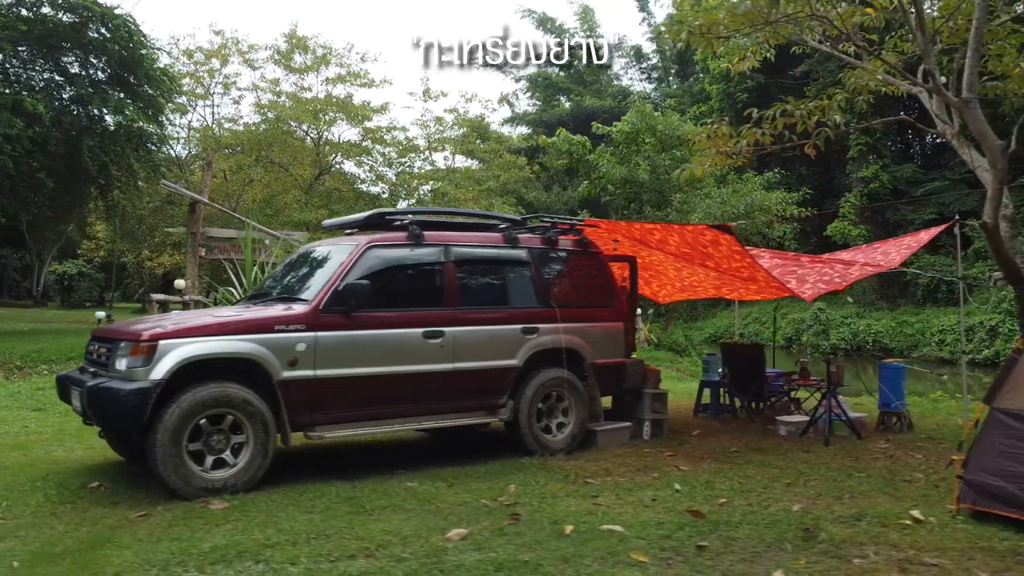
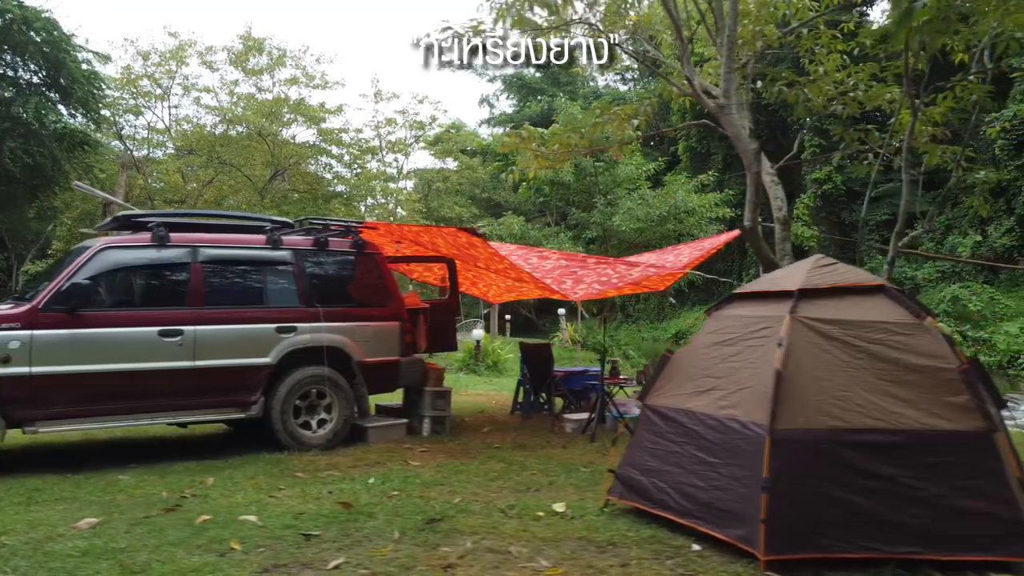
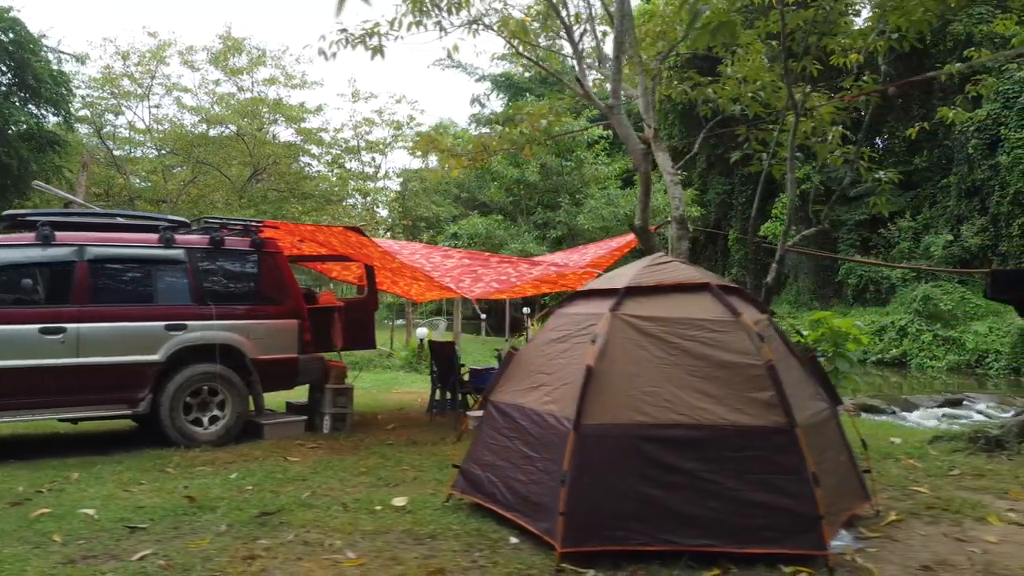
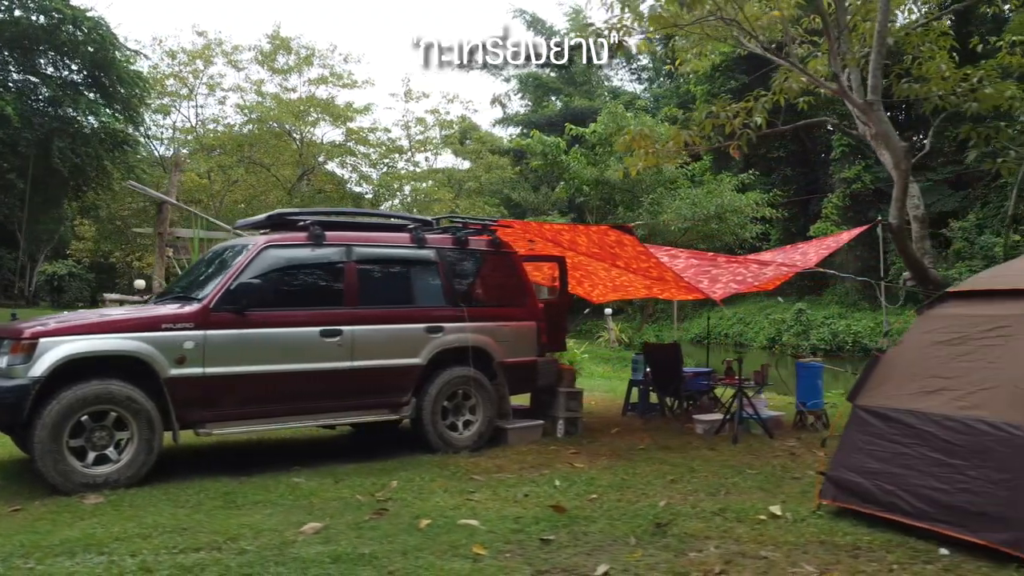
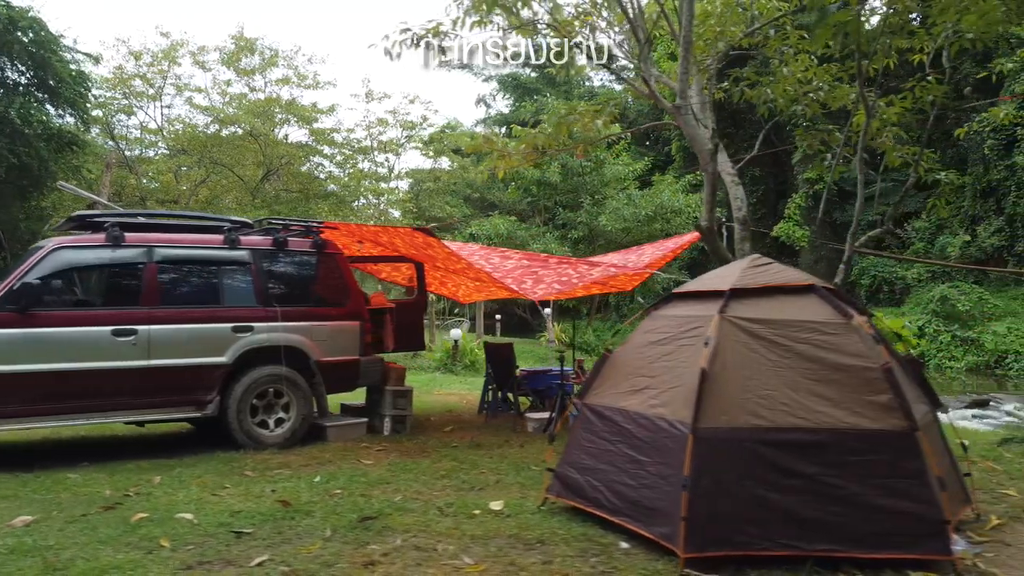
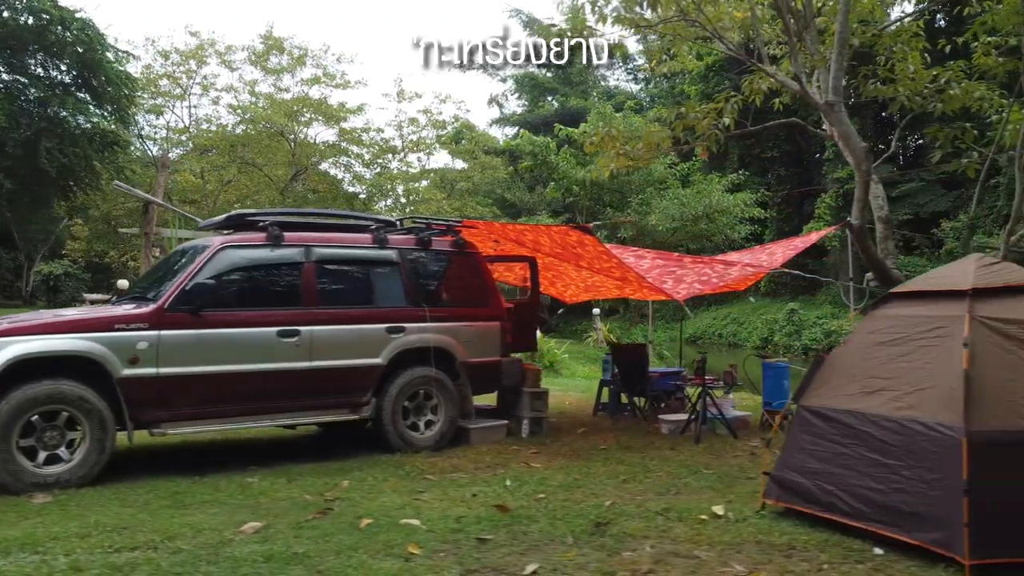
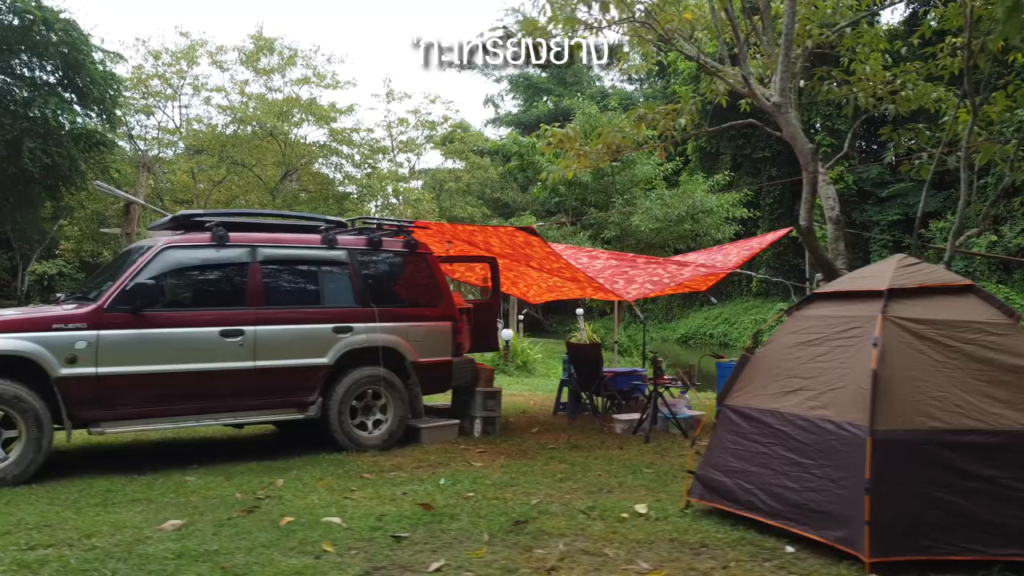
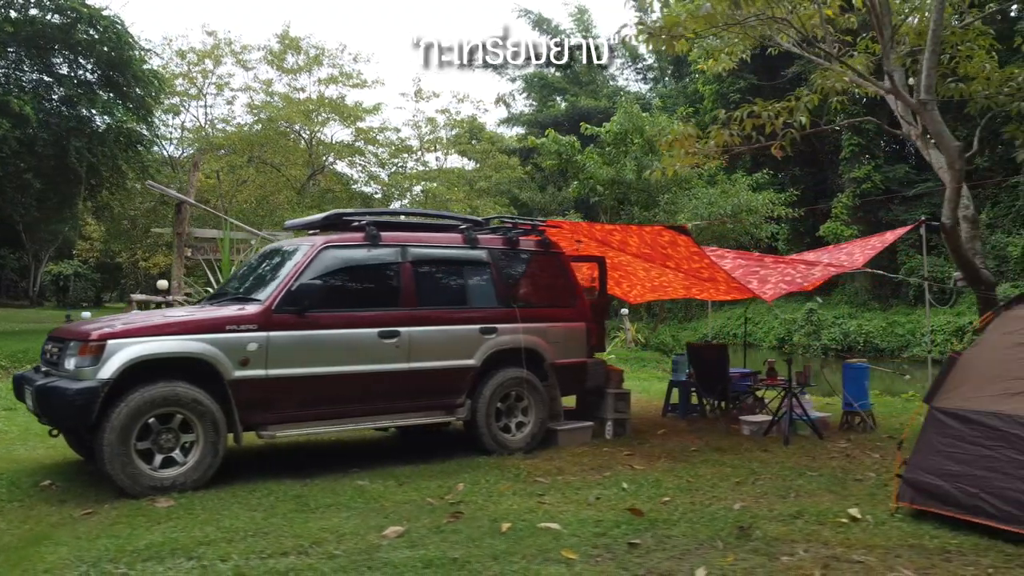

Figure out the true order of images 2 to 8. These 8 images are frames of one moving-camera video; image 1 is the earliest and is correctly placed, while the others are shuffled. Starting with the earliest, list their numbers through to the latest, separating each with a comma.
8, 4, 6, 7, 2, 5, 3
